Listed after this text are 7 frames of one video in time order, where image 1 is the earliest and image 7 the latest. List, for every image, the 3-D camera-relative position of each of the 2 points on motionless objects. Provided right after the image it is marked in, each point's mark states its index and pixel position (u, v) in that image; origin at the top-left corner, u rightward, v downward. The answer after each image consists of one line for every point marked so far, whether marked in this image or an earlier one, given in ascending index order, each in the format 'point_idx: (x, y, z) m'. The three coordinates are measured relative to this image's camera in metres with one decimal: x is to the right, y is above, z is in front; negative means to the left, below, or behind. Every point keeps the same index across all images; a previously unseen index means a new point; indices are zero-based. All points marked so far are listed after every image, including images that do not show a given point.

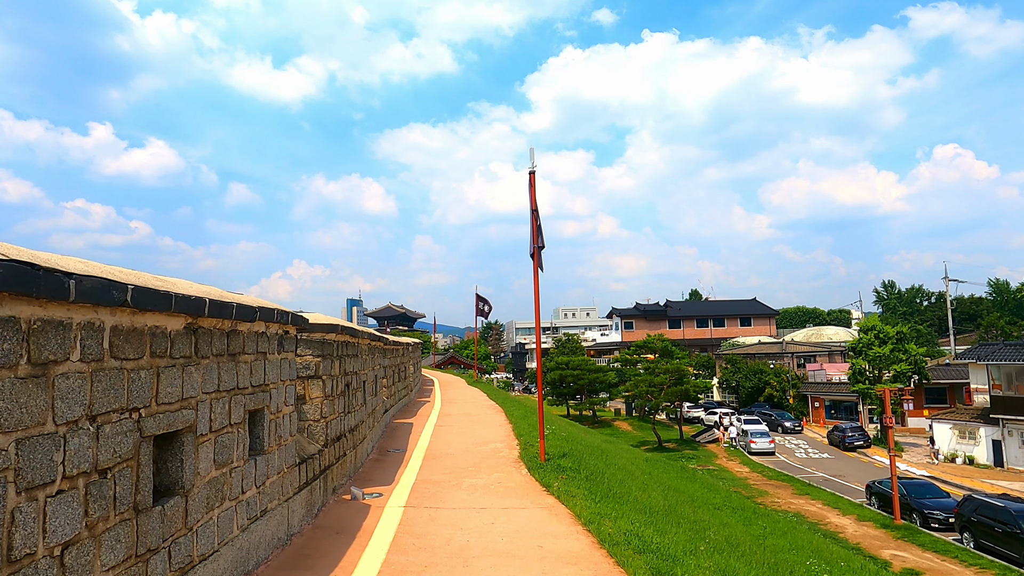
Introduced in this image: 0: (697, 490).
0: (+3.7, -4.0, +12.0) m
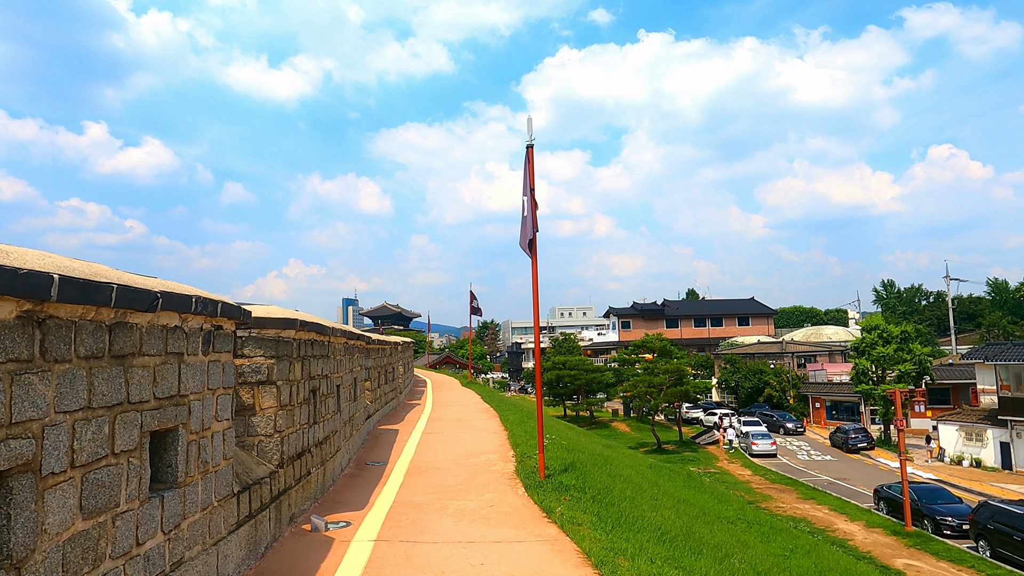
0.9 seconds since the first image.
0: (+3.6, -4.0, +11.1) m
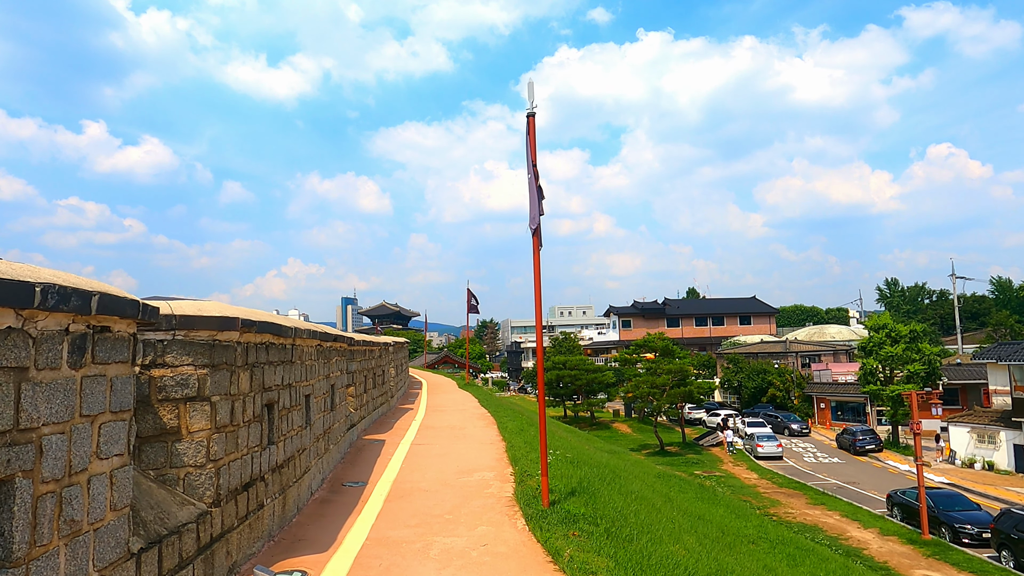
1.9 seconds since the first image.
0: (+3.6, -3.9, +10.2) m
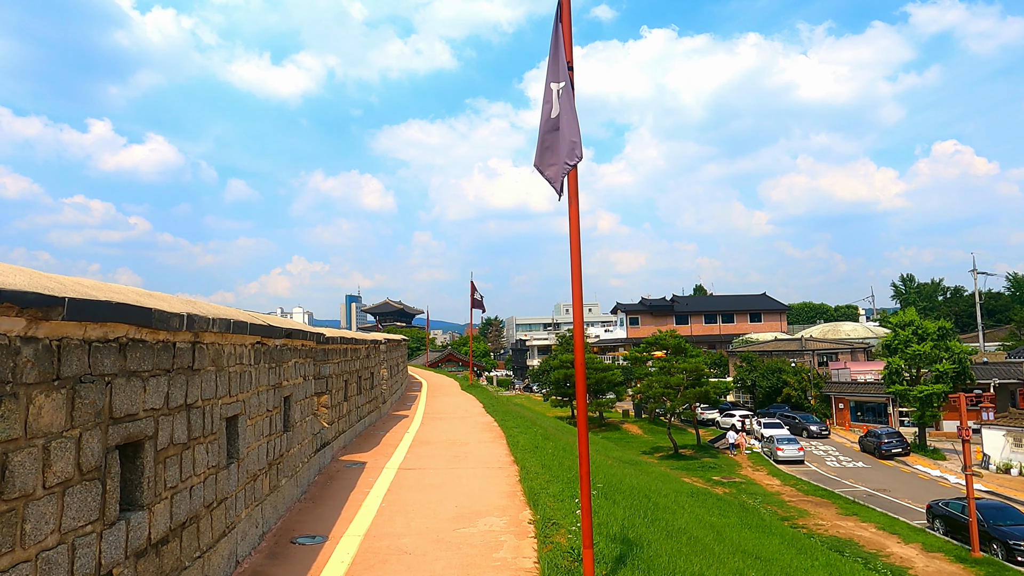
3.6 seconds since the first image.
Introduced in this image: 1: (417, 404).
0: (+3.8, -3.7, +8.4) m
1: (-3.0, -3.6, +18.4) m
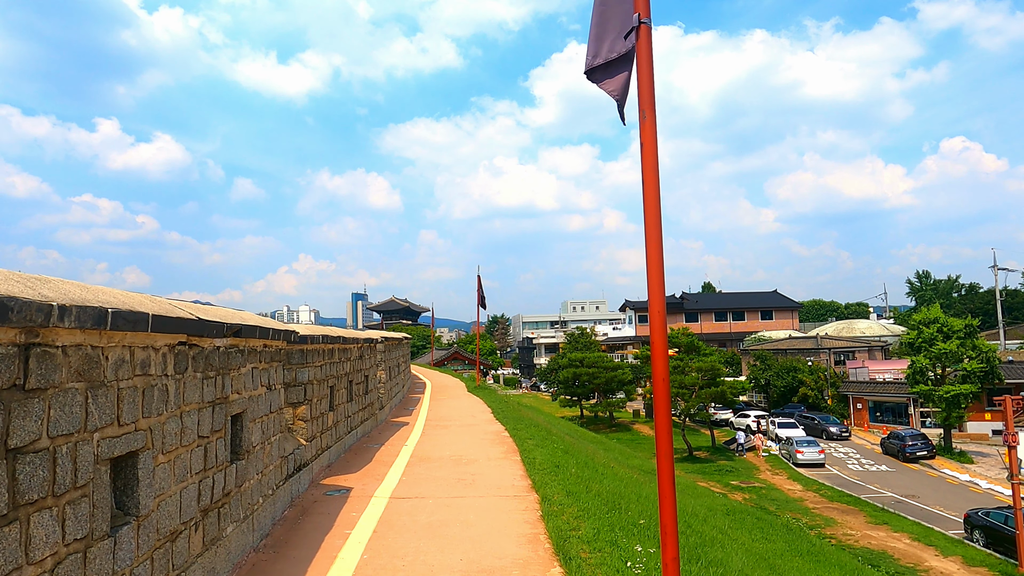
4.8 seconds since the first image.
0: (+3.9, -3.6, +7.2) m
1: (-2.7, -3.5, +17.3) m
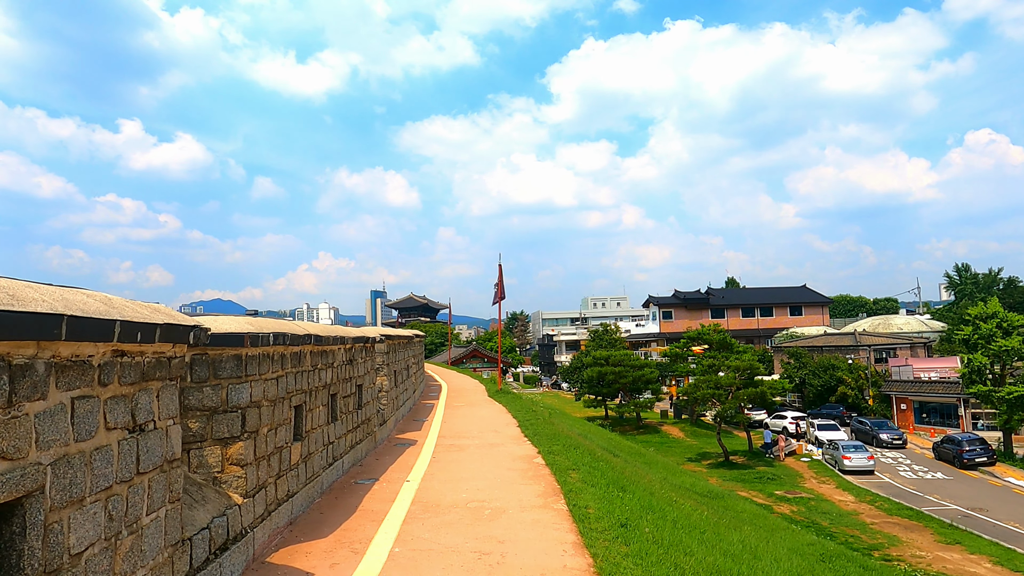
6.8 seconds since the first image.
0: (+4.3, -3.4, +5.0) m
1: (-2.0, -3.2, +15.3) m
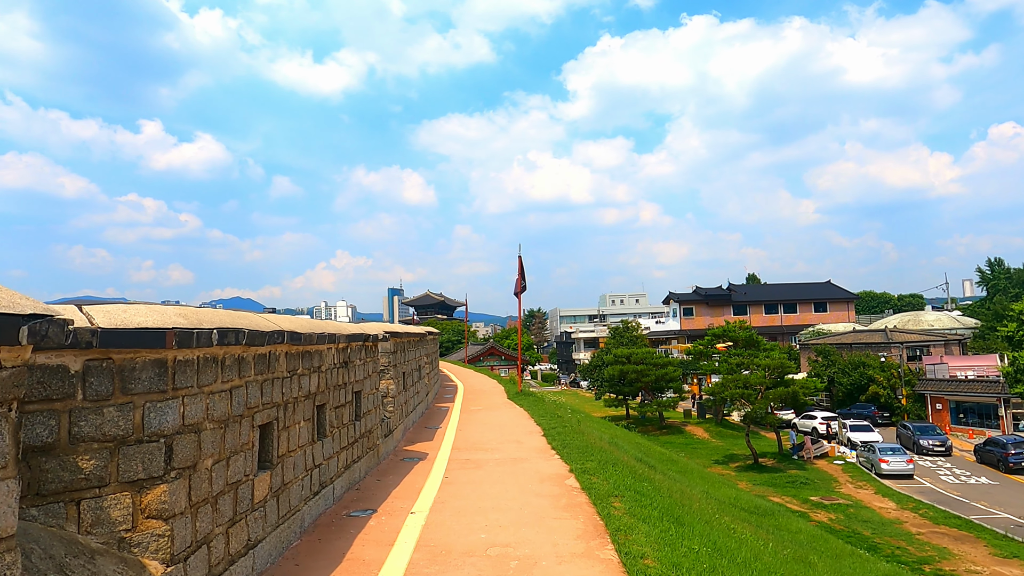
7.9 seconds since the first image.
0: (+4.5, -3.2, +3.8) m
1: (-1.5, -3.1, +14.3) m
